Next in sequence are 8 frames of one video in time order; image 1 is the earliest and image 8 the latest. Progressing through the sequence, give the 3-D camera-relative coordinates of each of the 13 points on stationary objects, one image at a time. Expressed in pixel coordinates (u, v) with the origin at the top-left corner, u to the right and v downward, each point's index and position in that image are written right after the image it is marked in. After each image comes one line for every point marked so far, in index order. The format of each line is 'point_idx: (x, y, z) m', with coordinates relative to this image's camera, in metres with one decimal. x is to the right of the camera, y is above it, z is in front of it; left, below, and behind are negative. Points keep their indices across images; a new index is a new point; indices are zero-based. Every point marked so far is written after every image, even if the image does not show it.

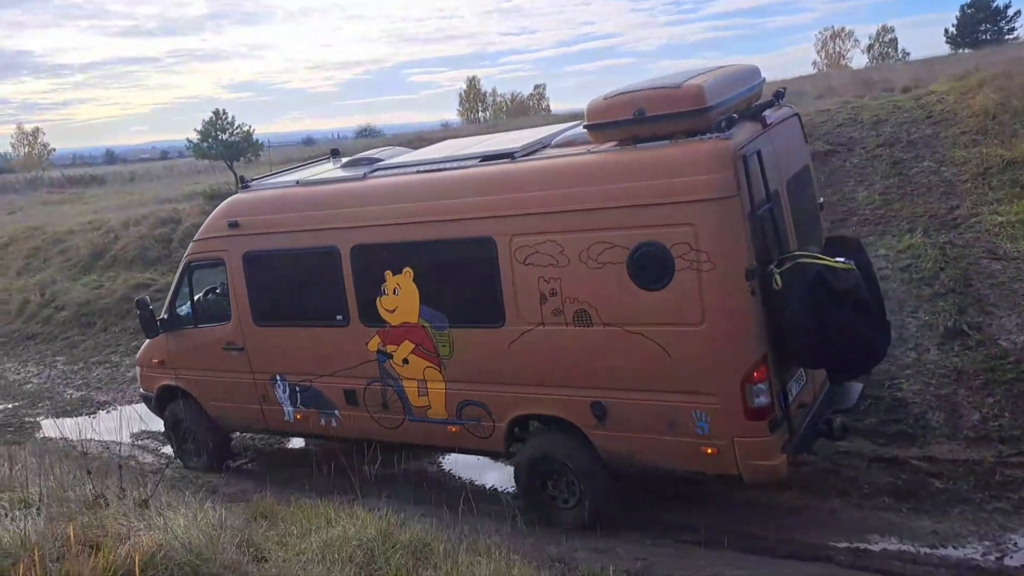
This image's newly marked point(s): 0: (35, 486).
0: (-2.7, -1.1, +4.7) m
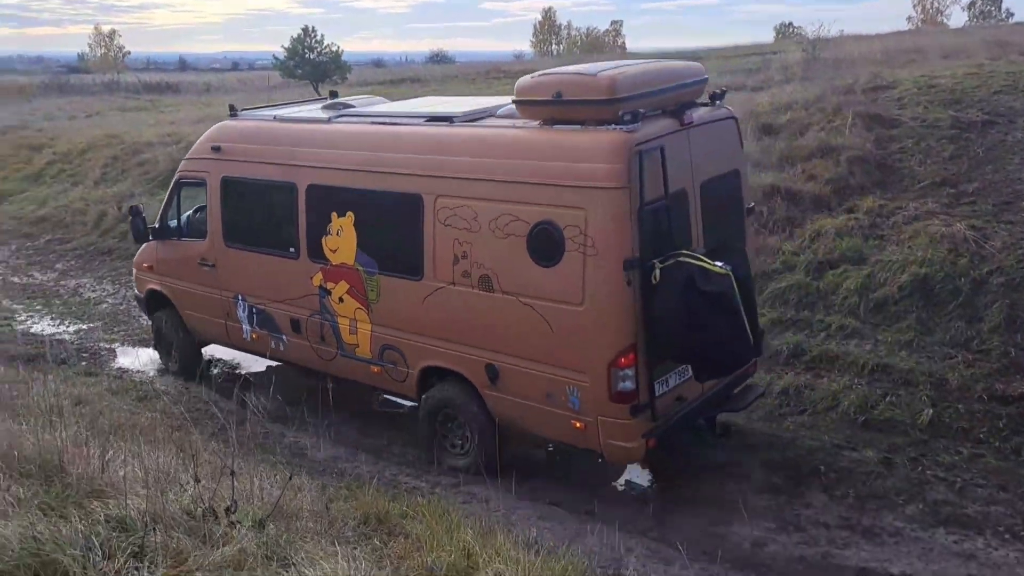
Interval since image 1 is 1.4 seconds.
0: (-1.9, -0.8, +4.0) m
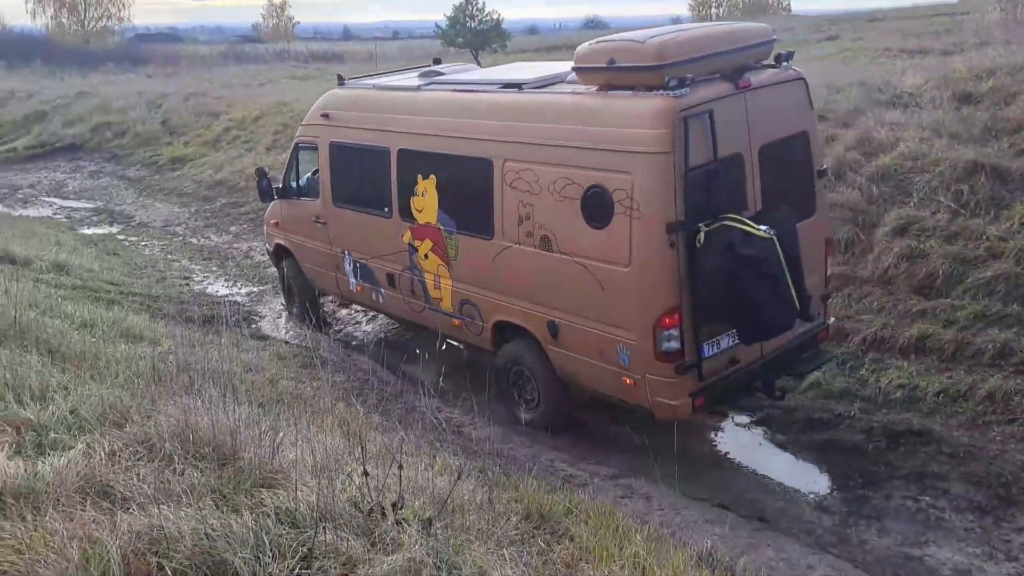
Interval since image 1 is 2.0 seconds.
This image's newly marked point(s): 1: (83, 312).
0: (-1.1, -0.7, +4.0) m
1: (-2.9, -0.2, +5.9) m
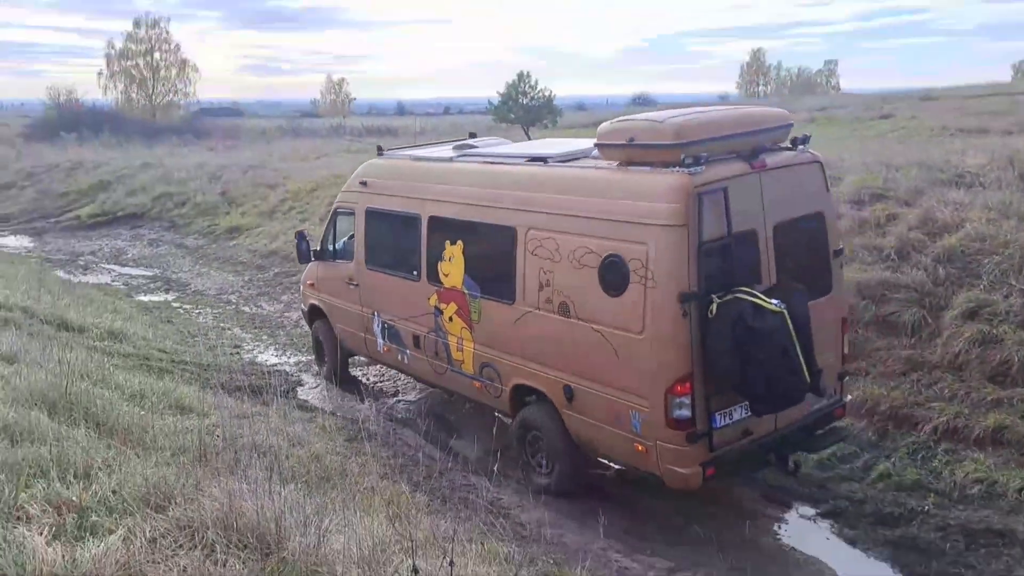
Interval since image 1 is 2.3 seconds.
0: (-0.8, -1.1, +3.9) m
1: (-2.6, -0.7, +5.9) m
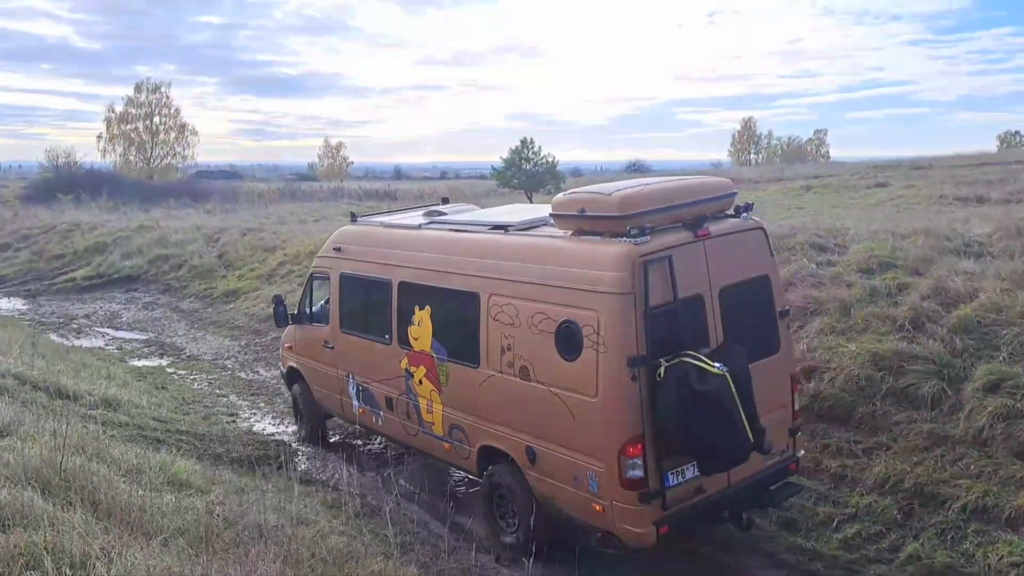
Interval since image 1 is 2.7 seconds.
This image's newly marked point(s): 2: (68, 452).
0: (-0.7, -1.4, +3.6) m
1: (-2.5, -1.1, +5.6) m
2: (-2.5, -0.9, +4.9) m
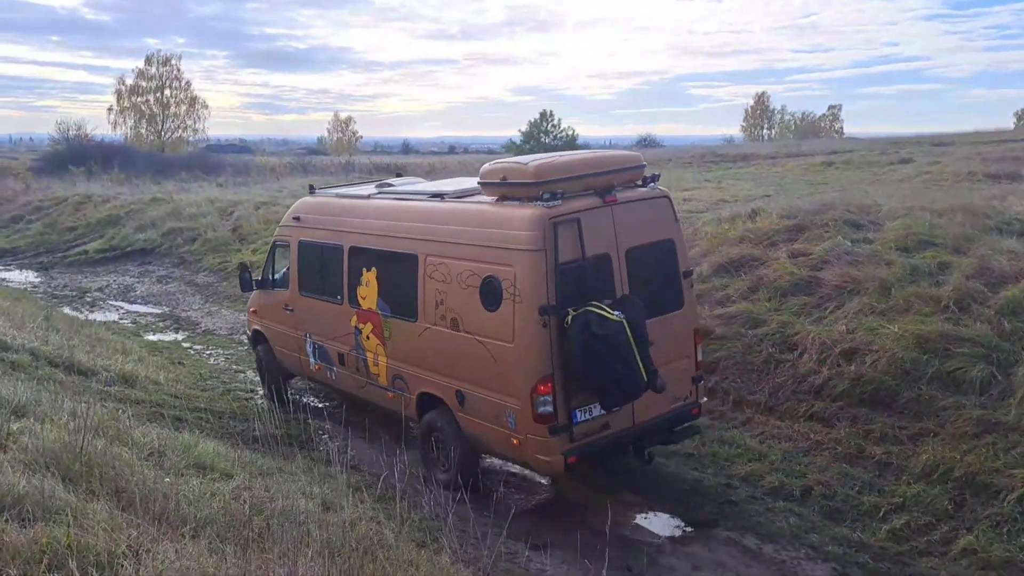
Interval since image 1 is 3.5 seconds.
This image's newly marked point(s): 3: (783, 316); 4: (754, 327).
0: (-0.5, -1.3, +3.4) m
1: (-2.3, -0.9, +5.4) m
2: (-2.3, -0.8, +4.7) m
3: (+2.8, -0.3, +8.9) m
4: (+2.5, -0.4, +8.9) m
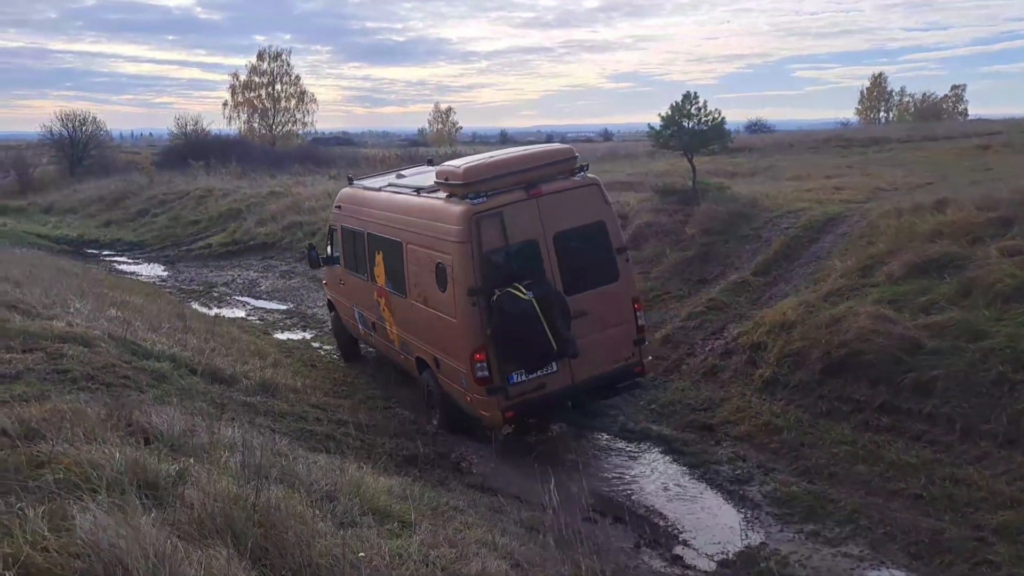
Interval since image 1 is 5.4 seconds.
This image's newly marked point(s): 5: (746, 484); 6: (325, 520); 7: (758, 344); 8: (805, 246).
0: (+0.4, -1.4, +2.5) m
1: (-1.1, -1.0, +4.6) m
2: (-1.2, -0.9, +3.9) m
3: (+4.4, -0.3, +7.5) m
4: (+4.1, -0.5, +7.6) m
5: (+1.8, -1.5, +6.7) m
6: (-0.9, -1.1, +3.9) m
7: (+2.6, -0.6, +8.9) m
8: (+3.9, +0.6, +11.4) m
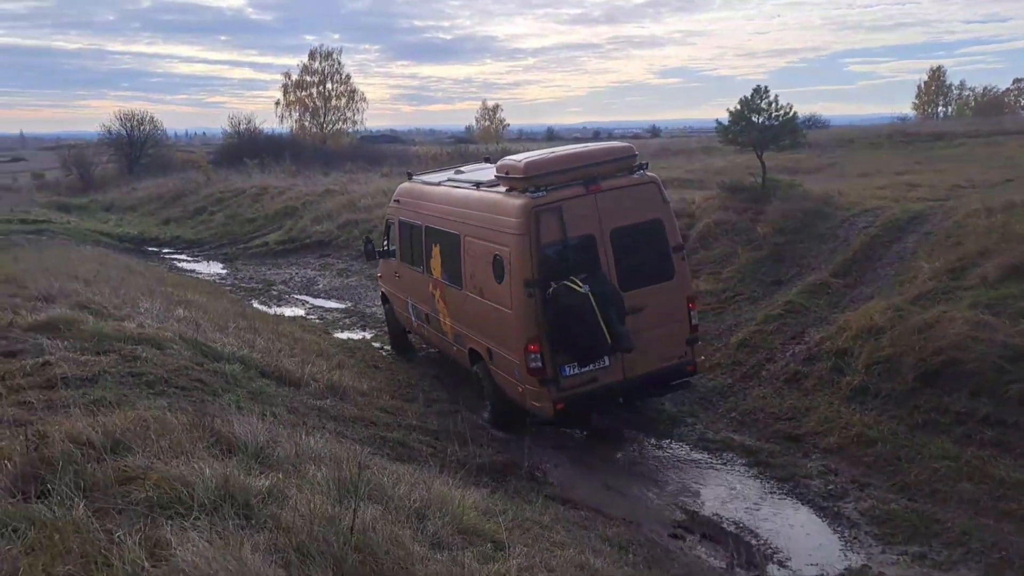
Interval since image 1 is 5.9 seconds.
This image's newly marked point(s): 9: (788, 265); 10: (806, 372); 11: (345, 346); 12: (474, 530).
0: (+0.8, -1.4, +2.2) m
1: (-0.6, -1.1, +4.4) m
2: (-0.7, -0.9, +3.7) m
3: (+5.0, -0.4, +7.0) m
4: (+4.7, -0.5, +7.1) m
5: (+2.4, -1.6, +6.4) m
6: (-0.4, -1.1, +3.7) m
7: (+3.3, -0.6, +8.5) m
8: (+4.7, +0.5, +10.9) m
9: (+3.7, +0.3, +11.4) m
10: (+2.9, -0.8, +8.5) m
11: (-2.4, -0.8, +12.2) m
12: (-0.2, -1.2, +4.2) m
